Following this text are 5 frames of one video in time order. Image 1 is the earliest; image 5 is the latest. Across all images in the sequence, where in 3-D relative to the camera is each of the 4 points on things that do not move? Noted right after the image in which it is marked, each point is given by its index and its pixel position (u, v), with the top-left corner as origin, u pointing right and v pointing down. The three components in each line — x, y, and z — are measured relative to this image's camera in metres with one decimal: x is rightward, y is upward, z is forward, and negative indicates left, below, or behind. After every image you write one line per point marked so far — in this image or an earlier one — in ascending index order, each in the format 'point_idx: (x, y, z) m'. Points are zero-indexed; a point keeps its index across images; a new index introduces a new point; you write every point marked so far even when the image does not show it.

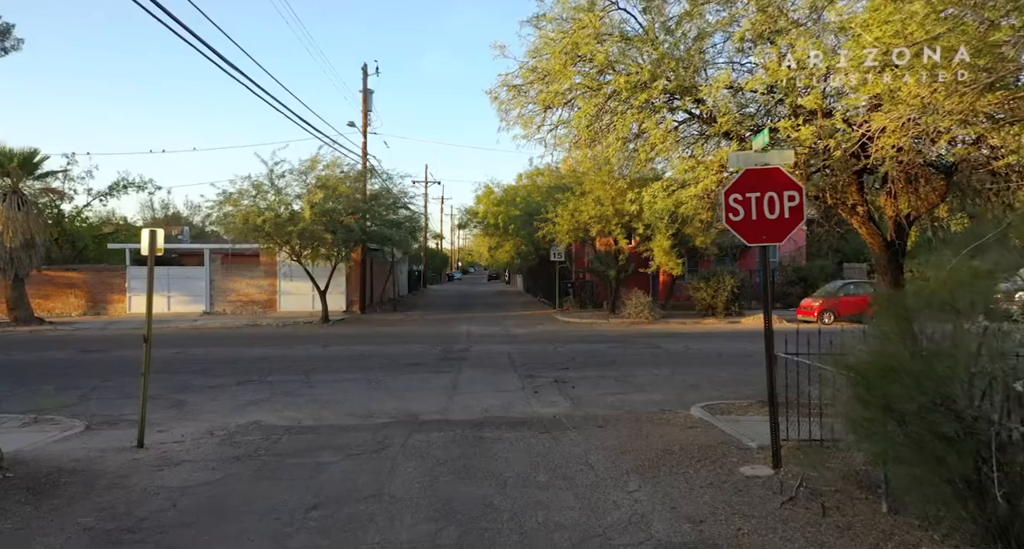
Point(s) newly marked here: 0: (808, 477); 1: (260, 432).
0: (+2.7, -1.8, +5.4) m
1: (-3.3, -2.1, +7.8) m
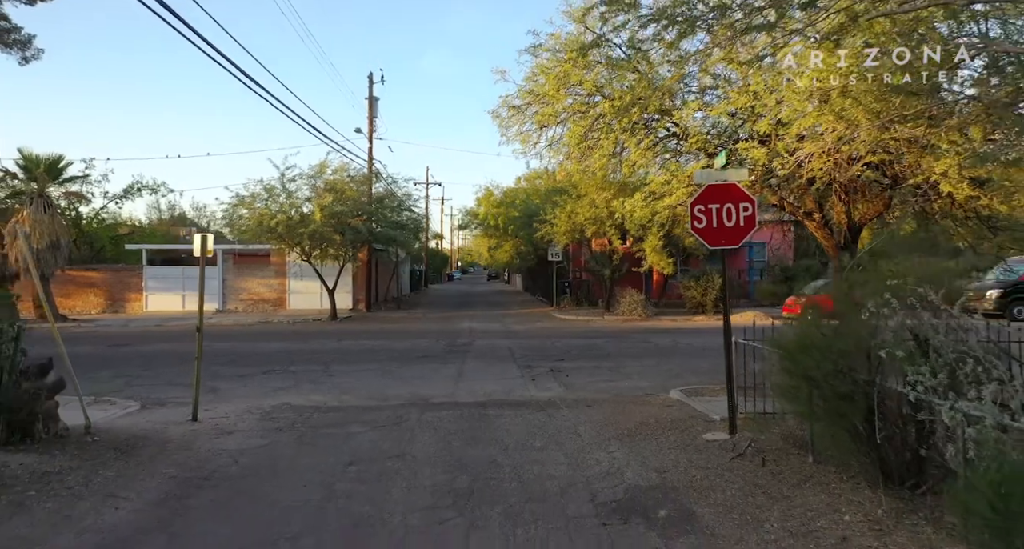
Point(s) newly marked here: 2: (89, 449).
0: (+2.7, -1.8, +6.6) m
1: (-3.3, -2.0, +8.9) m
2: (-4.6, -1.9, +6.5) m
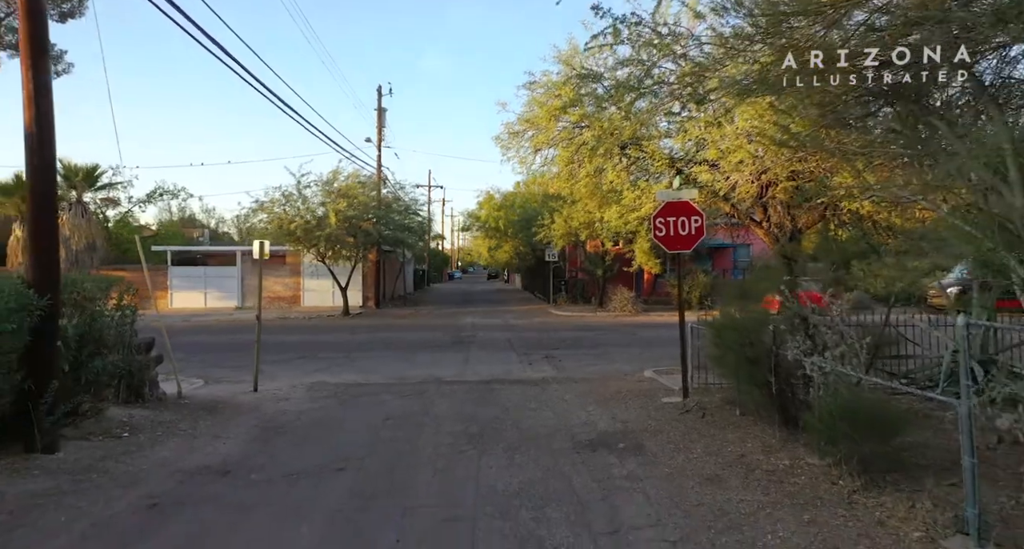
0: (+2.7, -1.8, +8.4) m
1: (-3.3, -2.0, +10.8) m
2: (-4.6, -1.9, +8.3) m
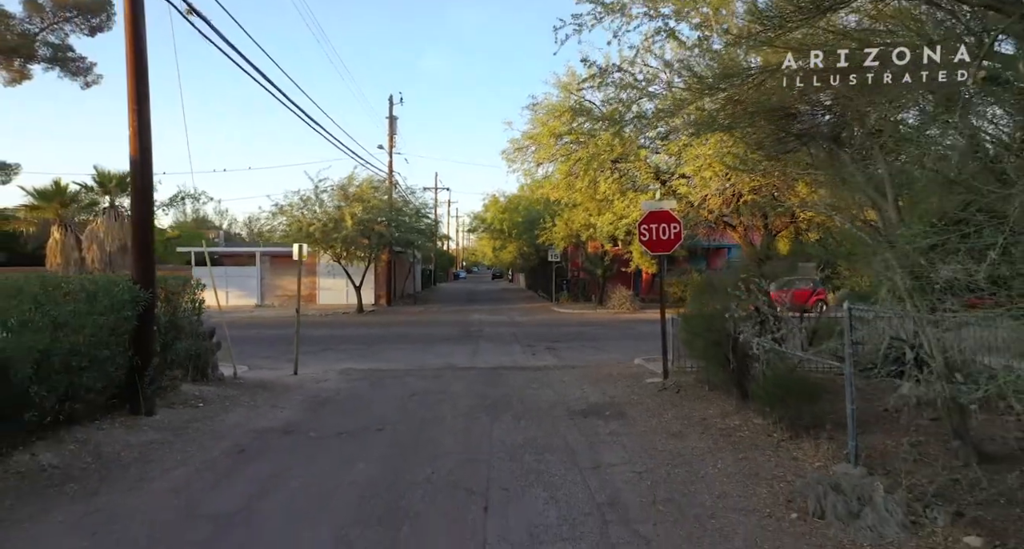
0: (+2.8, -1.8, +9.9) m
1: (-3.2, -2.0, +12.3) m
2: (-4.5, -1.9, +9.8) m
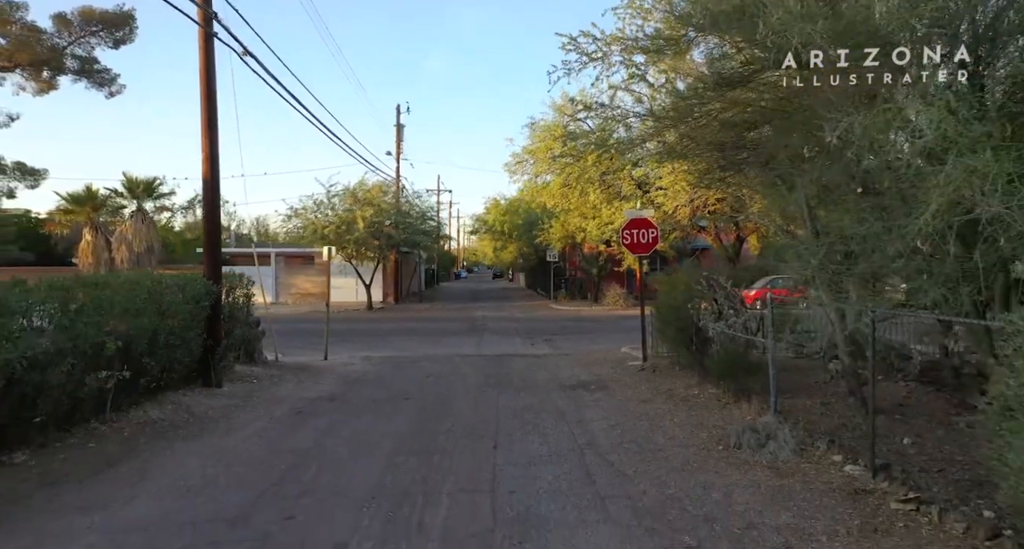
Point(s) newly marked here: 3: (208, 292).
0: (+2.8, -1.7, +11.6) m
1: (-3.1, -2.0, +14.0) m
2: (-4.5, -1.8, +11.5) m
3: (-4.7, -0.3, +9.0) m
